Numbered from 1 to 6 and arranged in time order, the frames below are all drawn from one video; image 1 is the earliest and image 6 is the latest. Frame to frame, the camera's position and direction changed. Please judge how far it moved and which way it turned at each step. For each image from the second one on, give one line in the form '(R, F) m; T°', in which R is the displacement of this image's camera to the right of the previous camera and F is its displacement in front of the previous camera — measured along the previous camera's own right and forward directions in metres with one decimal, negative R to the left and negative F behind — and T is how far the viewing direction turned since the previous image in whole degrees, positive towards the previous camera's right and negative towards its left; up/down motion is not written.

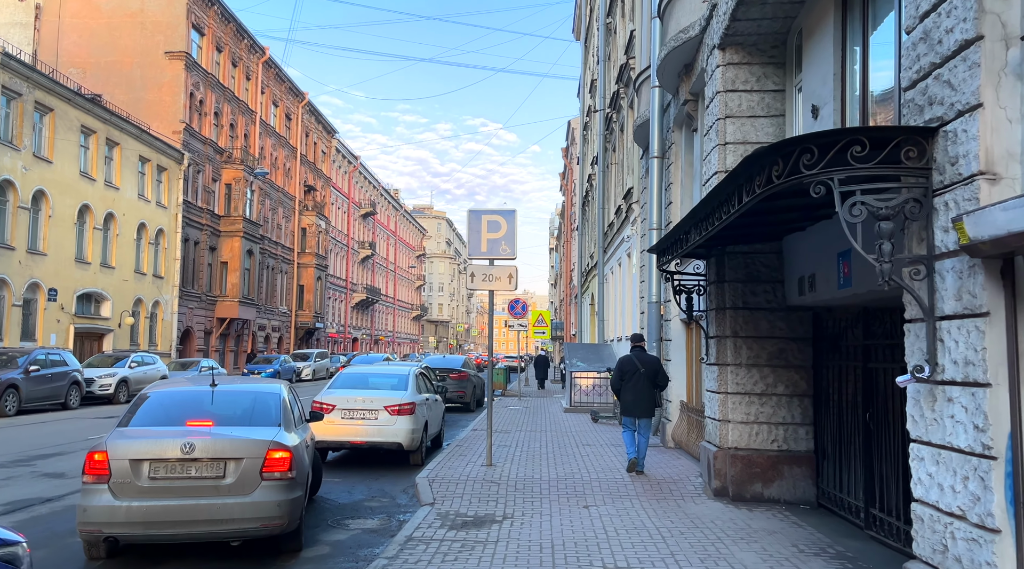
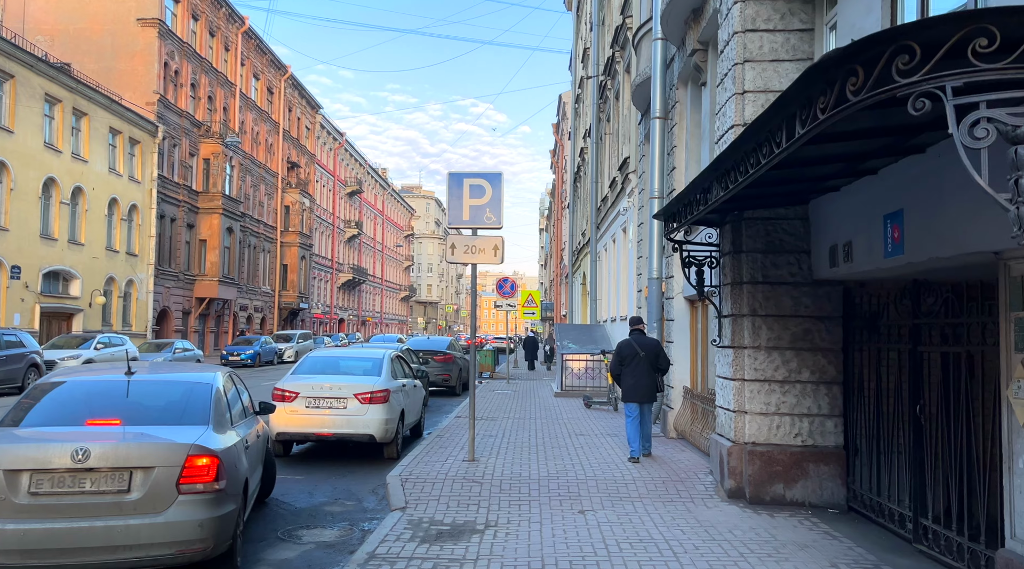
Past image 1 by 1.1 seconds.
(+0.1, +1.2) m; +1°
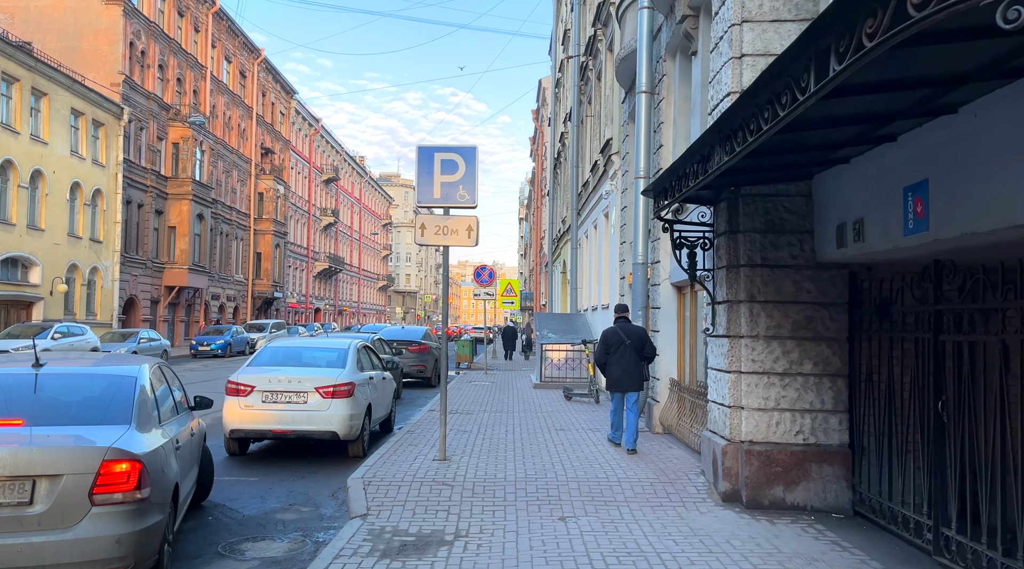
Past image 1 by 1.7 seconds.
(0.0, +0.8) m; +1°
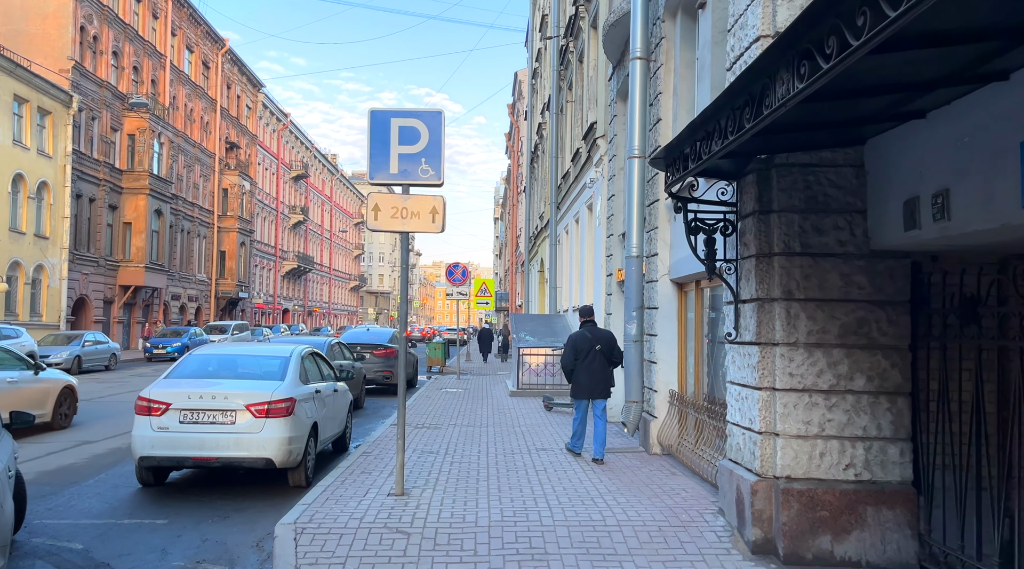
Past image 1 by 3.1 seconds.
(0.0, +1.5) m; +2°
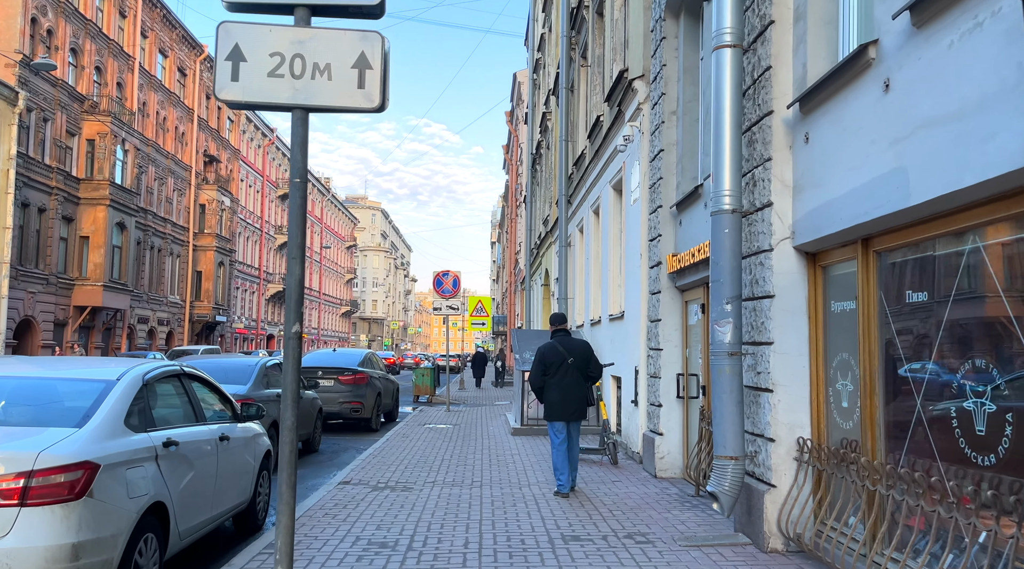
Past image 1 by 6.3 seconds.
(-0.1, +3.9) m; 0°
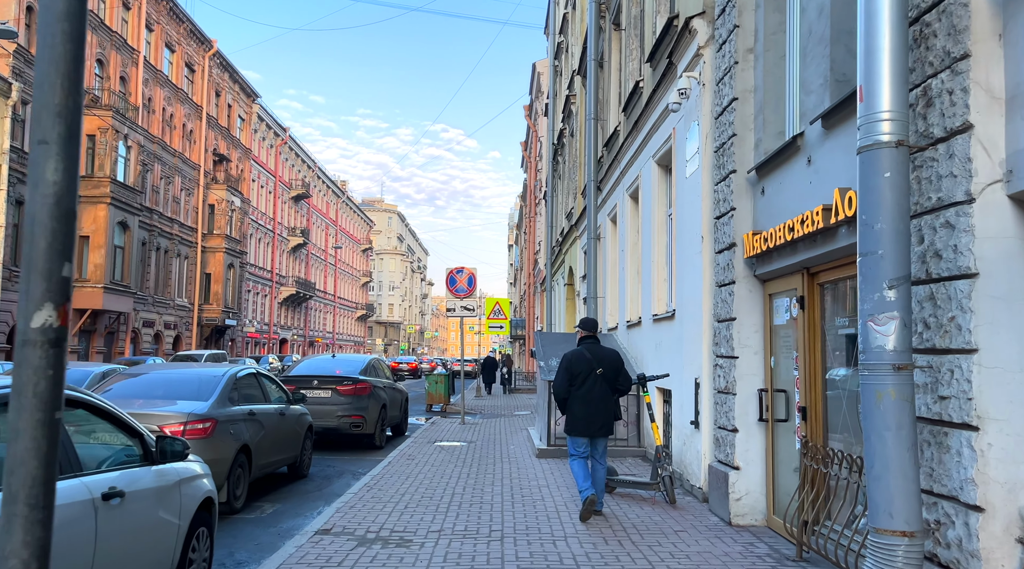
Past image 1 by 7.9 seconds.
(-0.1, +2.0) m; -1°
